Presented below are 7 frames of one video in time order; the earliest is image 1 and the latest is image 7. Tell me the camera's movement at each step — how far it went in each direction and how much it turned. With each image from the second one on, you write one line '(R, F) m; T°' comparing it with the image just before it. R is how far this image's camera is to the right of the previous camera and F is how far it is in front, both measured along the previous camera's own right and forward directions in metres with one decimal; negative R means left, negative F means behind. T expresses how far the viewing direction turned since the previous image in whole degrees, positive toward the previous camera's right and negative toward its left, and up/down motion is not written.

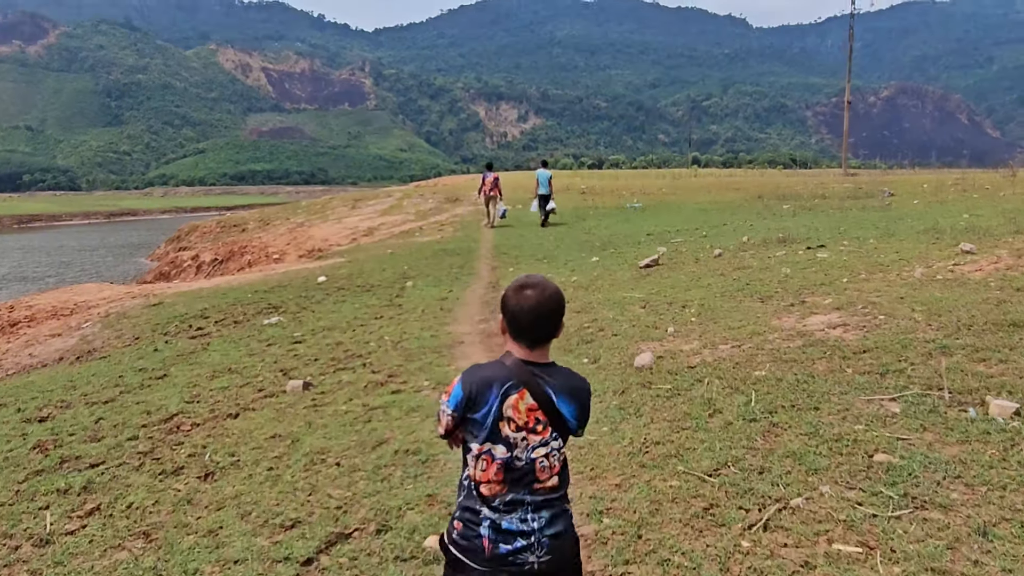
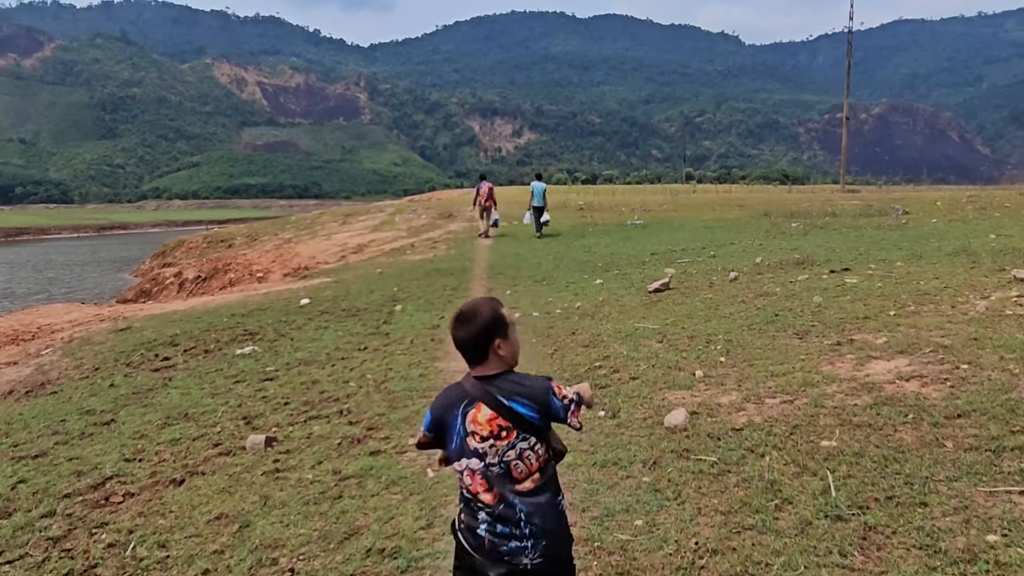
(-0.1, +0.9) m; 0°
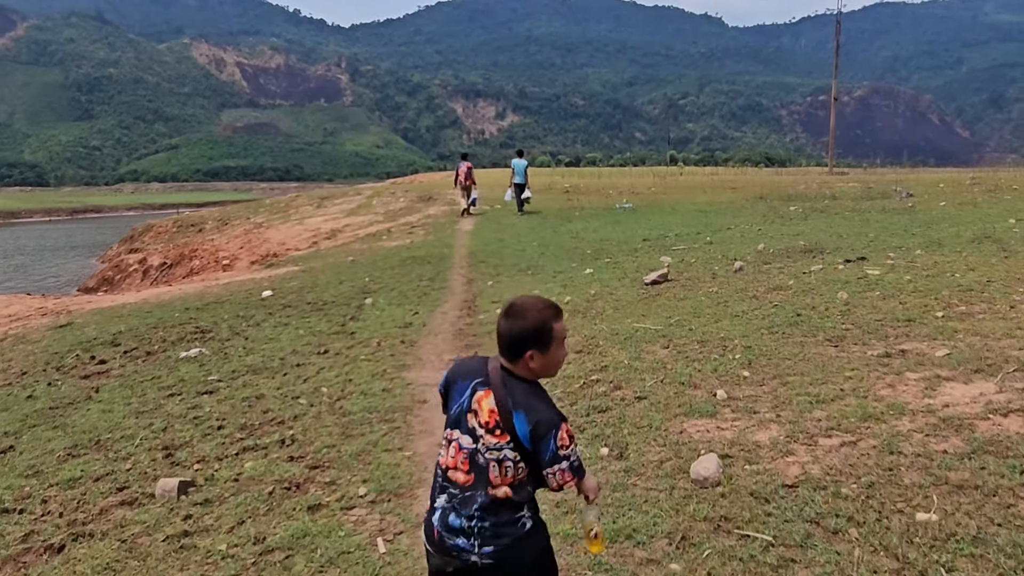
(0.0, +1.0) m; +1°
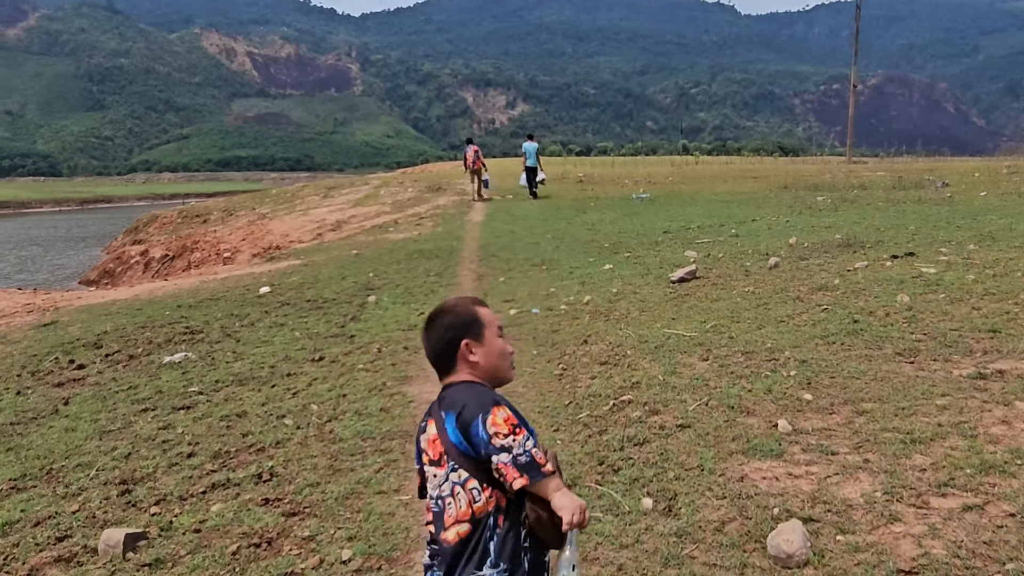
(0.0, +0.7) m; -1°
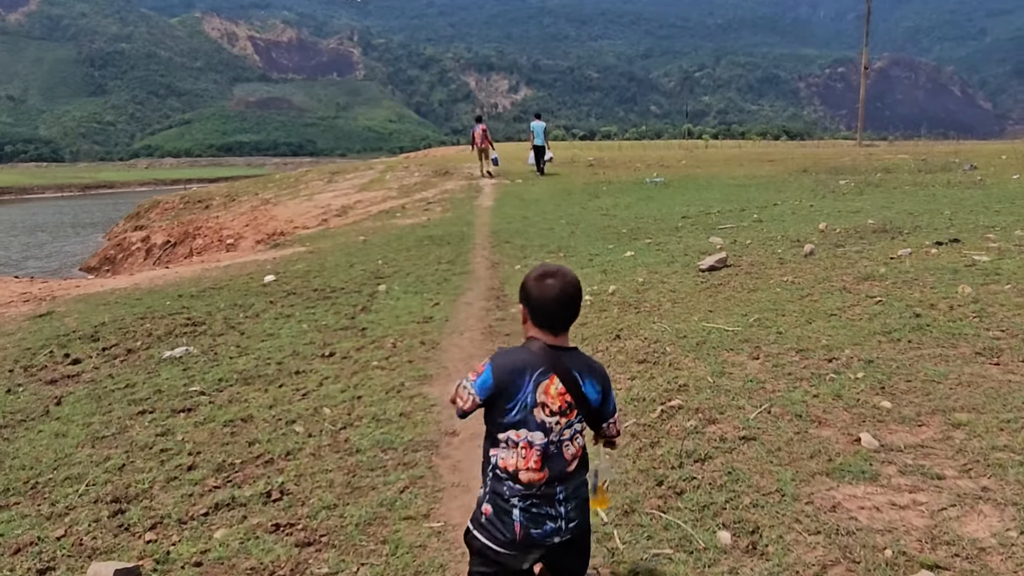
(-0.2, +0.4) m; 0°
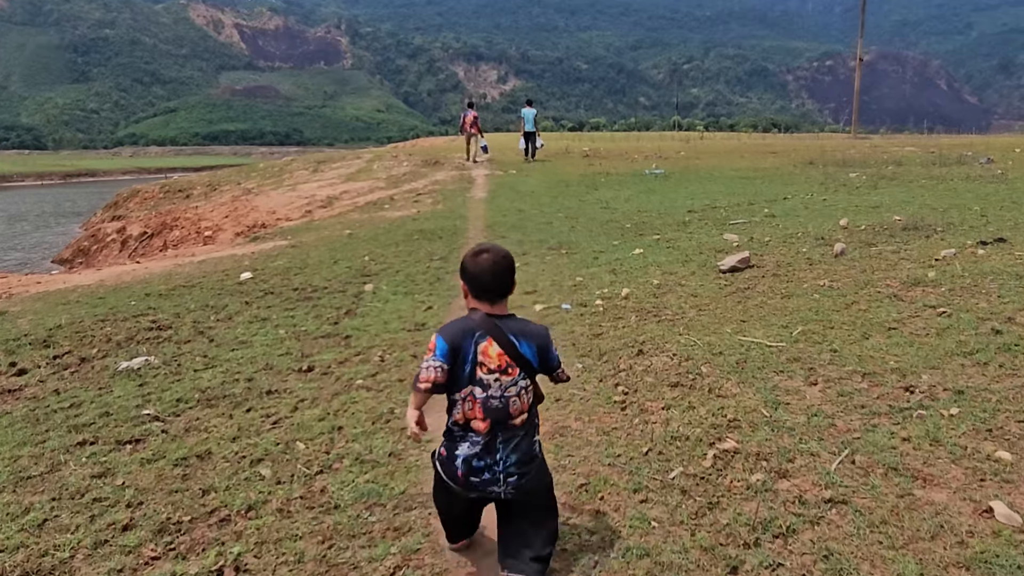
(-0.1, +0.7) m; +1°
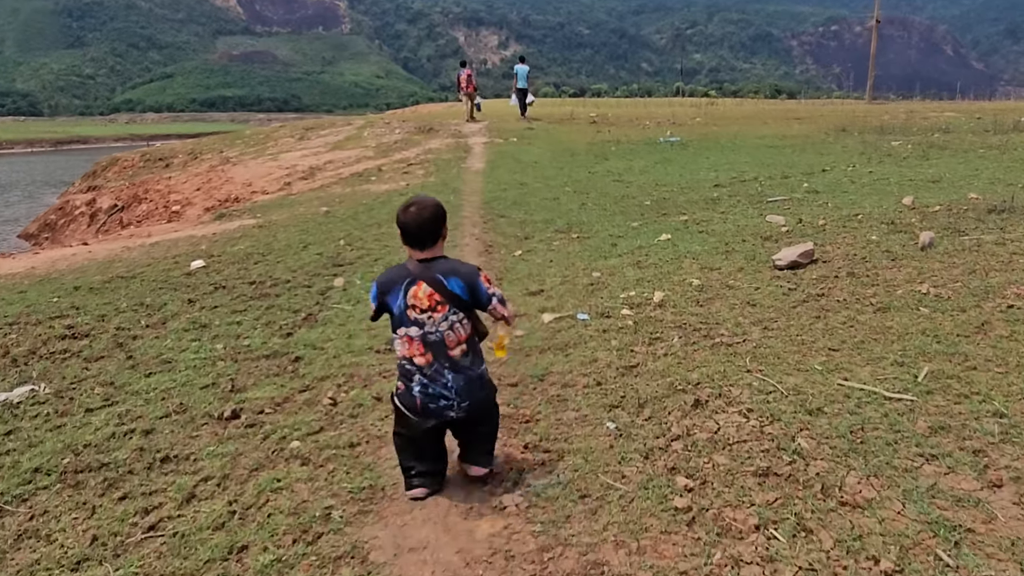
(0.0, +1.4) m; 0°
